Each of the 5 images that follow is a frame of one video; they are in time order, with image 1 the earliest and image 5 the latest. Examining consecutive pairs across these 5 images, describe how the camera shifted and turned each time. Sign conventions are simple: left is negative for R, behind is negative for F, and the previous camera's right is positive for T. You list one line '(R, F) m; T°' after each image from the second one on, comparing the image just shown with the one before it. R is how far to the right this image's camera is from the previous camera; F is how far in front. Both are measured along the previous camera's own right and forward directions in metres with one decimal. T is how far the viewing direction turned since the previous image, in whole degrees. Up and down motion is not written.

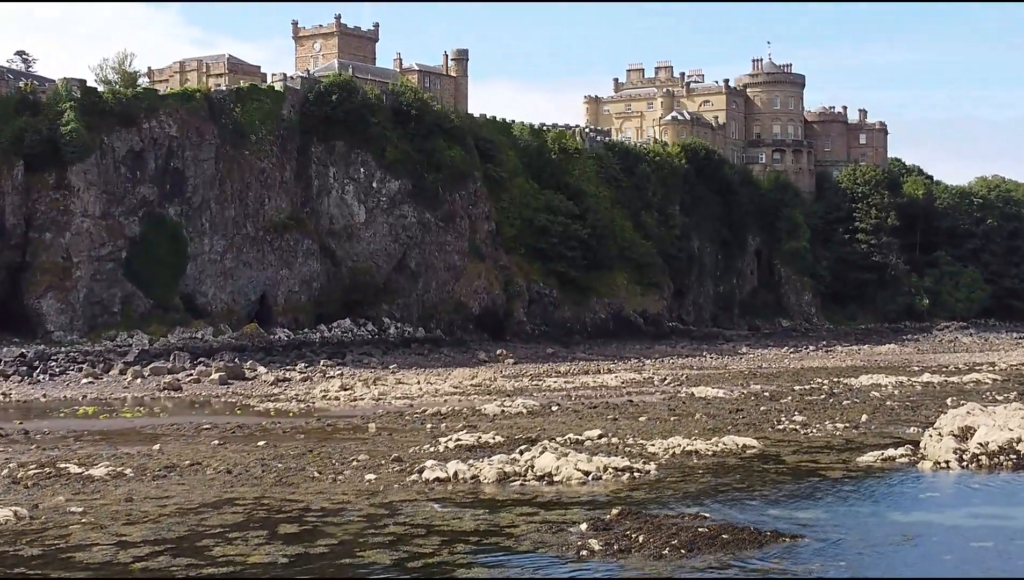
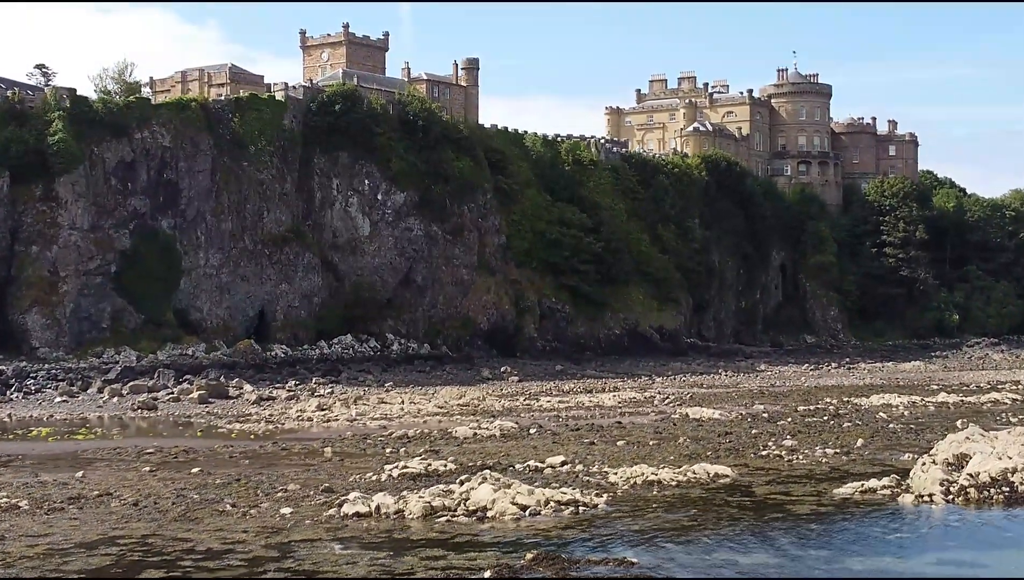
(+1.6, +1.9) m; -2°
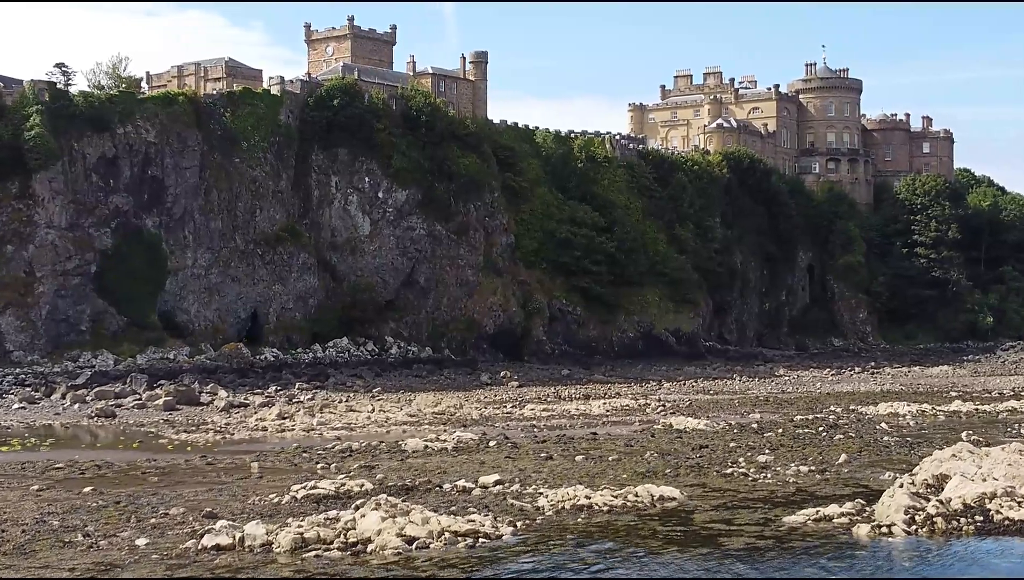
(+2.1, +2.3) m; -2°
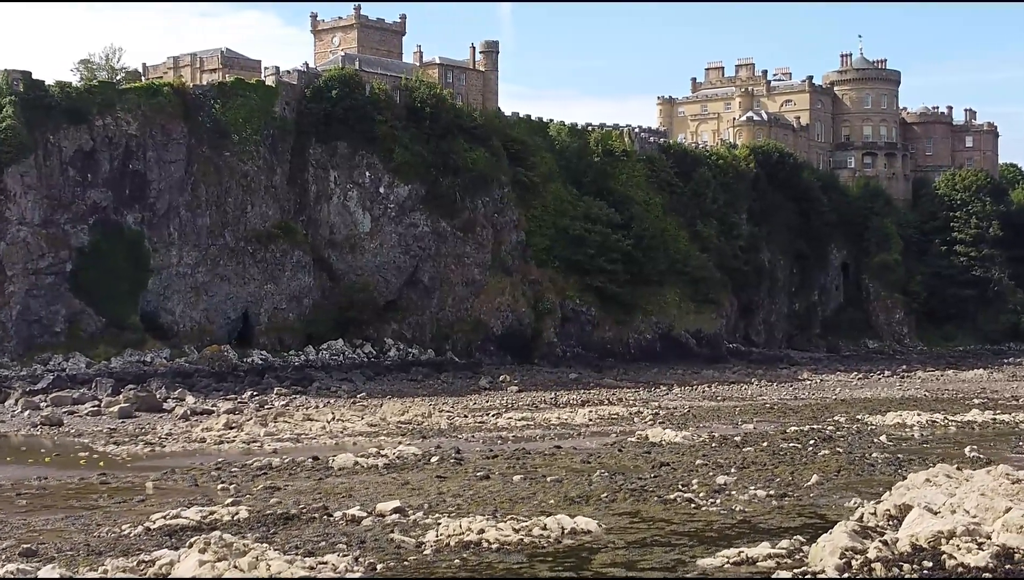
(+2.4, +2.7) m; -3°
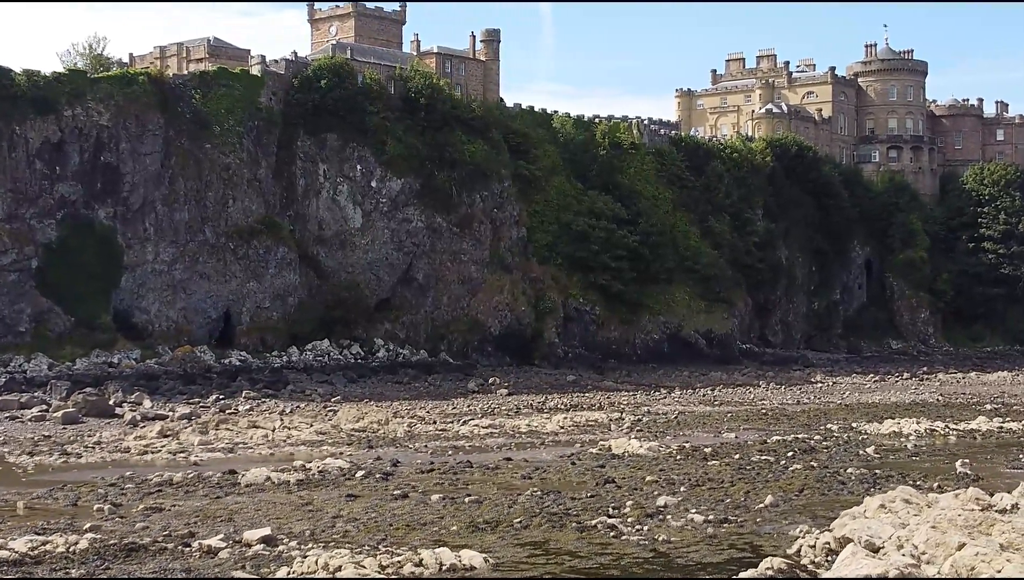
(+2.1, +2.5) m; -2°
